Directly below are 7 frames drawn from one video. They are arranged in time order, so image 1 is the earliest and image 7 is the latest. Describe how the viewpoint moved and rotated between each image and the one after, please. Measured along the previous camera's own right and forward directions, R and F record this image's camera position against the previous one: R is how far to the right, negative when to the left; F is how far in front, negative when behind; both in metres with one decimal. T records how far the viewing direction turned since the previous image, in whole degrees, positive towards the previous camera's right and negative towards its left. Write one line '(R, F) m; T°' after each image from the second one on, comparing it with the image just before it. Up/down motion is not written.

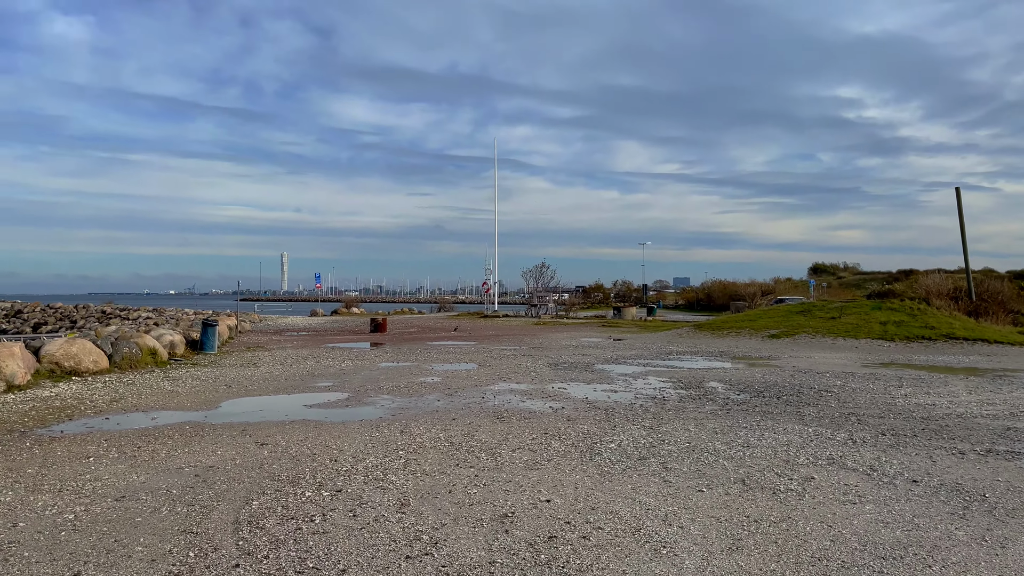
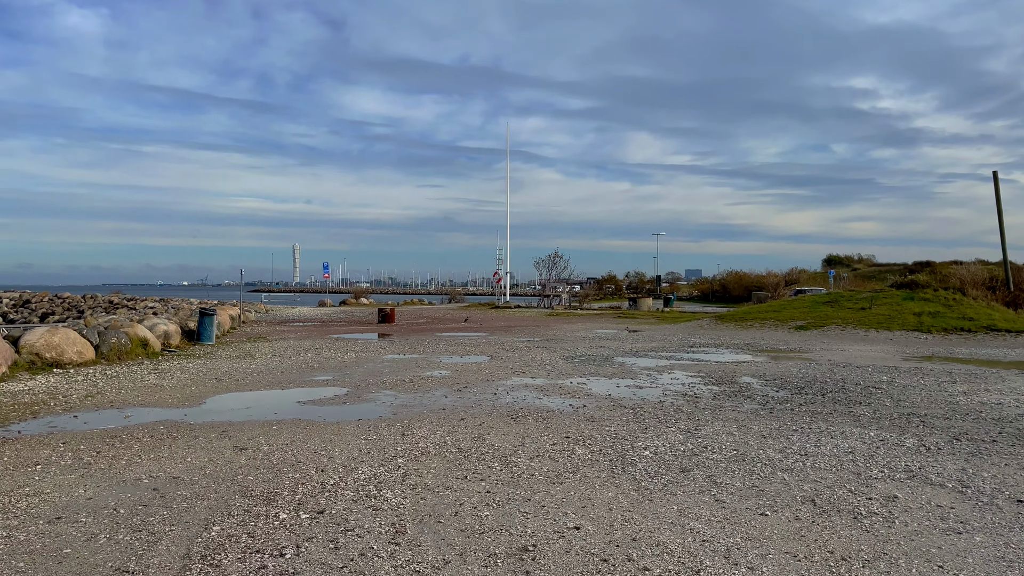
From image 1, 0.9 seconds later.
(-0.1, +1.3) m; -1°
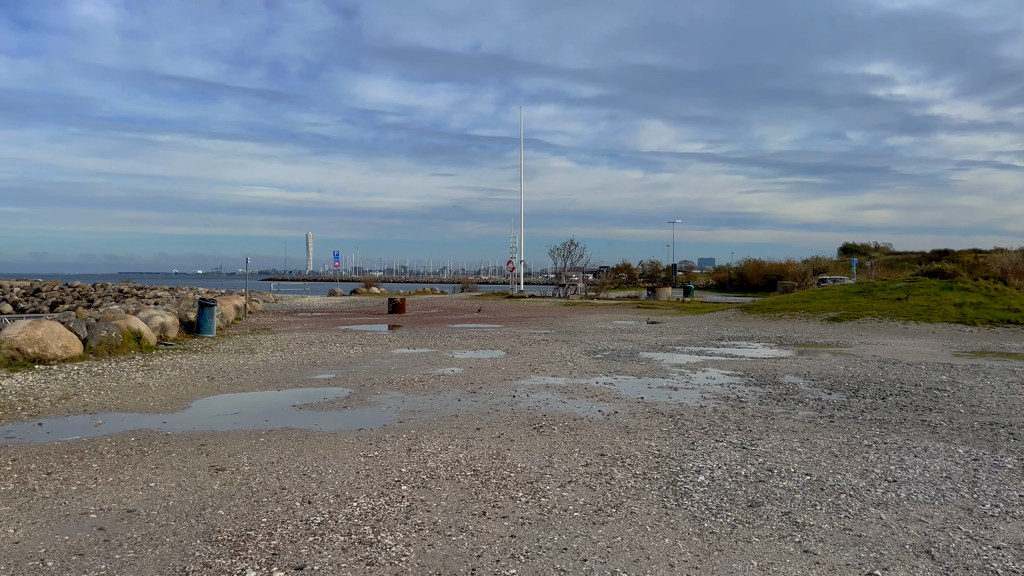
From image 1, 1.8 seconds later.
(-0.1, +1.3) m; -1°
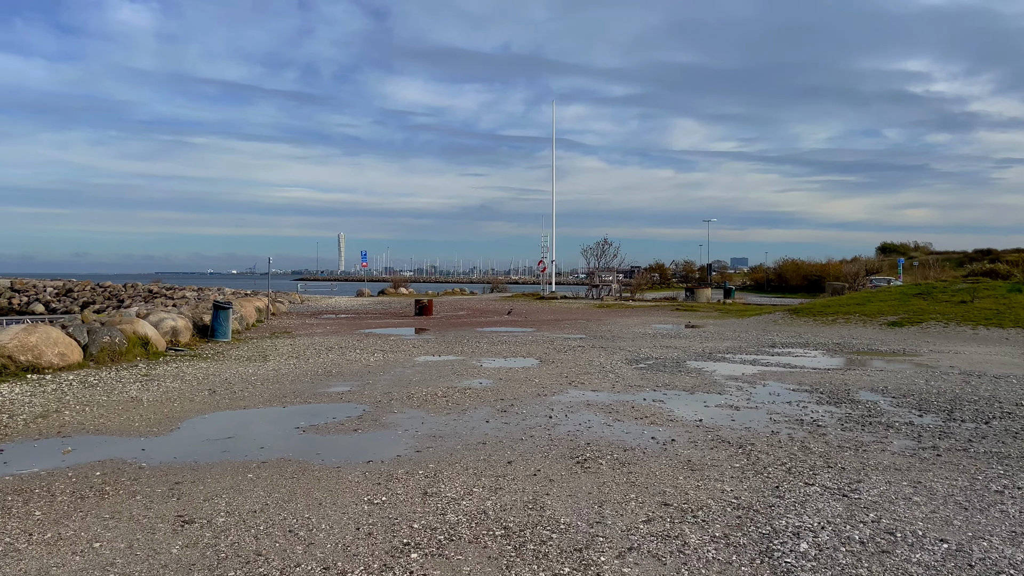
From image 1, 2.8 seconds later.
(-0.1, +1.4) m; -2°
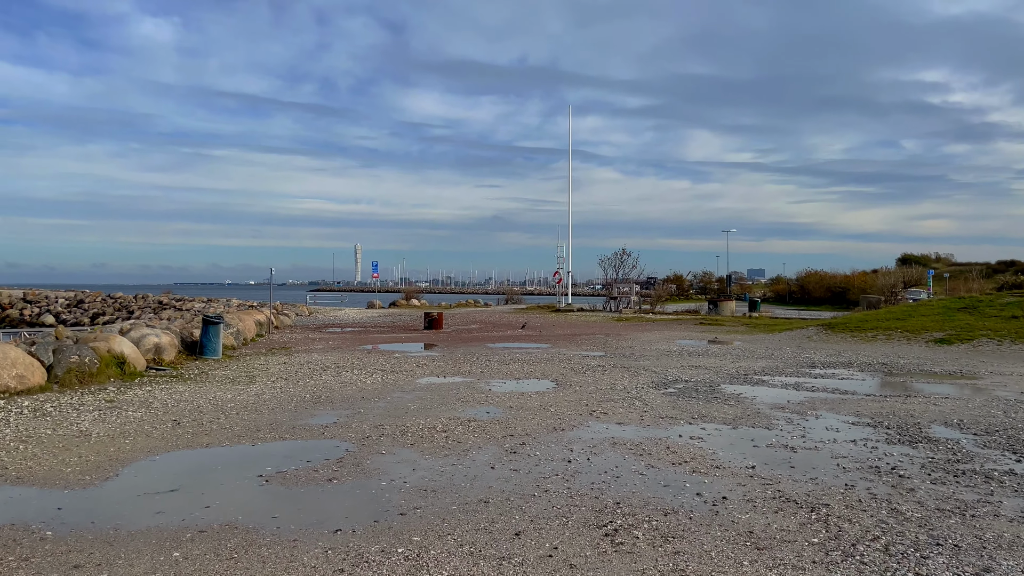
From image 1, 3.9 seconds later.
(0.0, +1.6) m; -1°
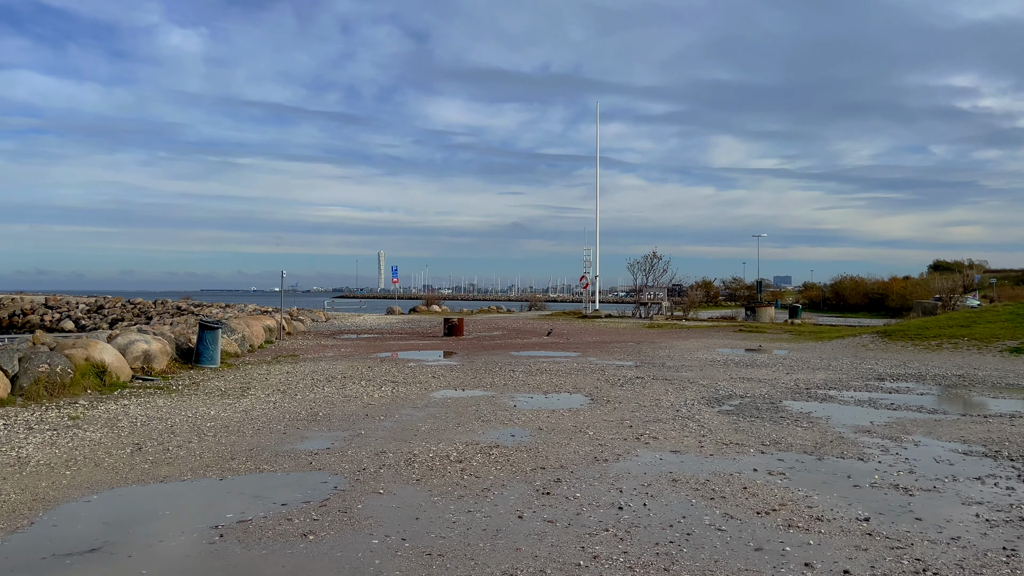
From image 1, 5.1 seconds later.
(-0.1, +1.8) m; -2°
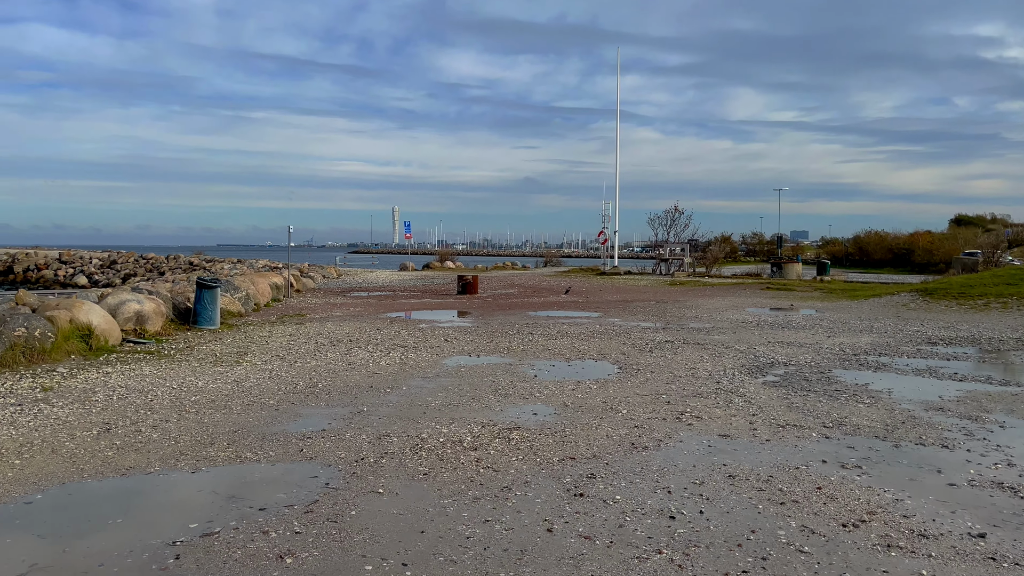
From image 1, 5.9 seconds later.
(-0.1, +1.2) m; -1°
